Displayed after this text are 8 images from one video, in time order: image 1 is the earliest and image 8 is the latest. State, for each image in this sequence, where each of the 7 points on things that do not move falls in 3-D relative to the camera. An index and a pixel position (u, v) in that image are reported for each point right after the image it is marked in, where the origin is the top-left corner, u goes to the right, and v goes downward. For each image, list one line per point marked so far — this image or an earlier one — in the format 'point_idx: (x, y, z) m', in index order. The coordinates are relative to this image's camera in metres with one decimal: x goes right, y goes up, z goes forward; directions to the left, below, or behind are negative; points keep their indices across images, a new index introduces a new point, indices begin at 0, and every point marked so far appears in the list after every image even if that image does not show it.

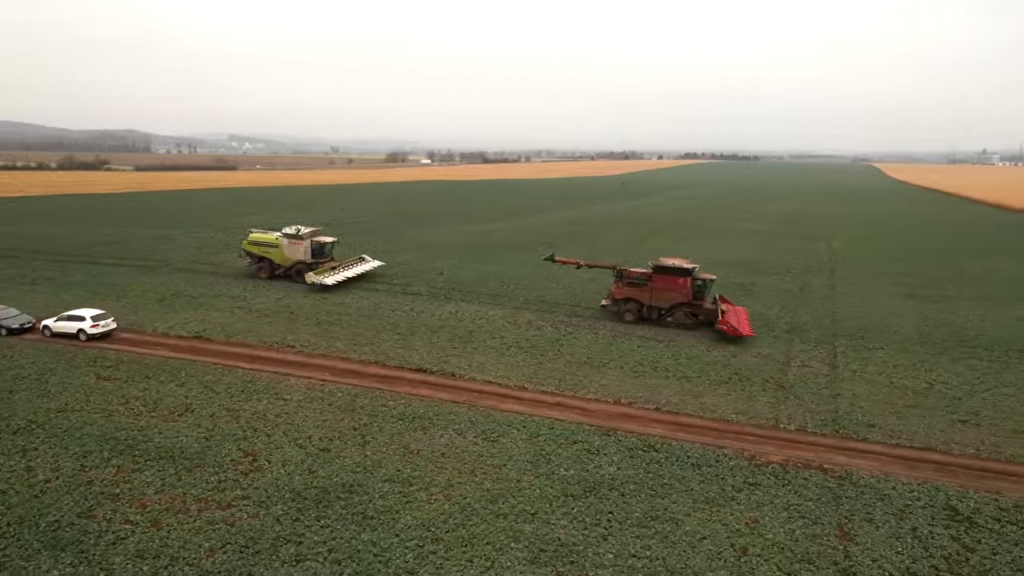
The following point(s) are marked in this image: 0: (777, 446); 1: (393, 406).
0: (+6.1, -3.7, +15.3) m
1: (-3.1, -2.9, +16.0) m
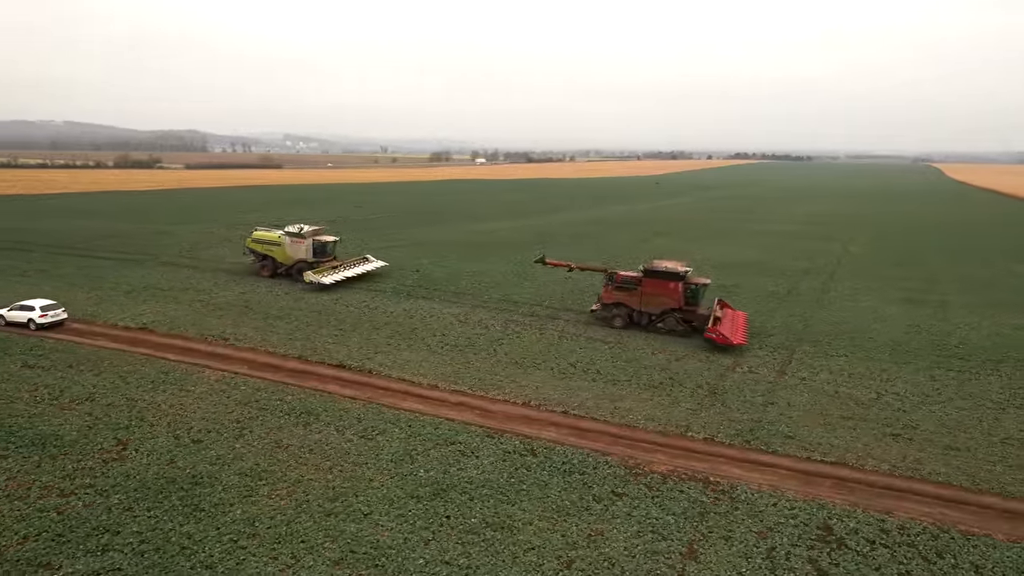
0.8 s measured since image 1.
0: (+3.5, -3.7, +14.6) m
1: (-5.6, -2.8, +16.1) m
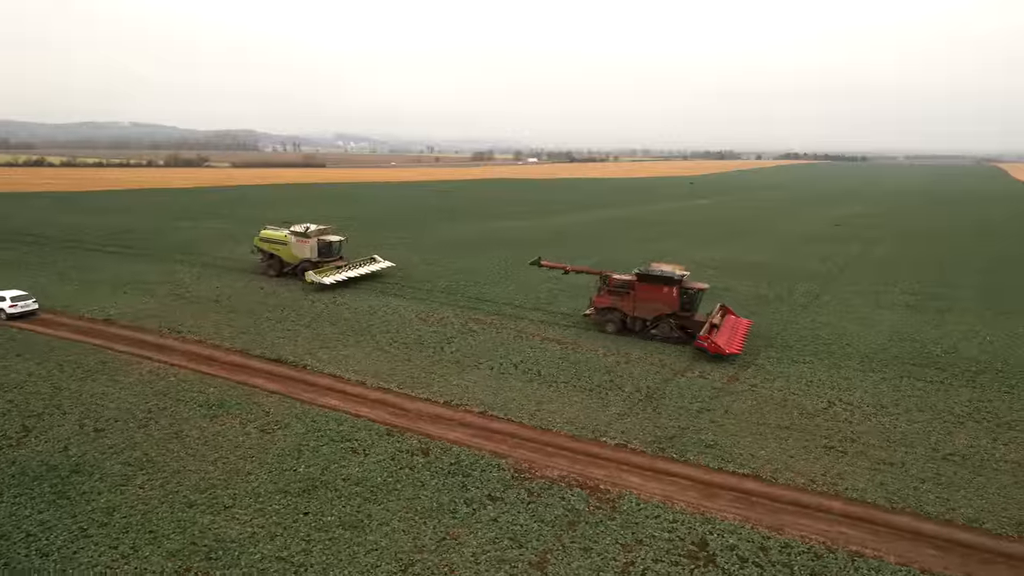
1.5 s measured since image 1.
0: (+1.2, -3.7, +14.2) m
1: (-7.7, -2.6, +16.3) m
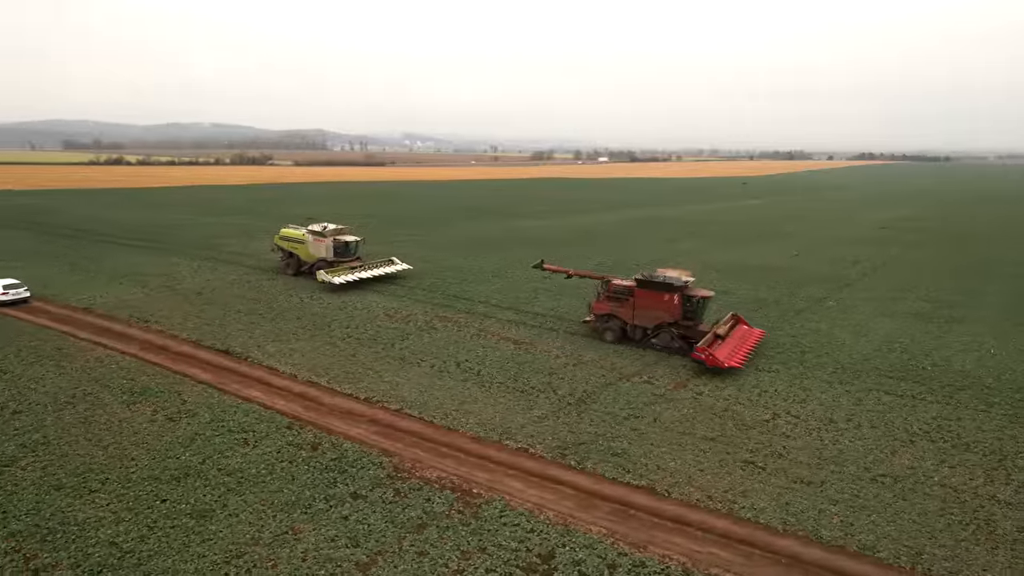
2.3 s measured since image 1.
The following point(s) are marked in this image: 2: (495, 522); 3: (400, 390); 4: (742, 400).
0: (-1.1, -3.7, +13.9) m
1: (-9.8, -2.4, +16.8) m
2: (-0.3, -4.2, +11.5) m
3: (-3.1, -2.8, +17.7) m
4: (+6.4, -3.1, +18.0) m
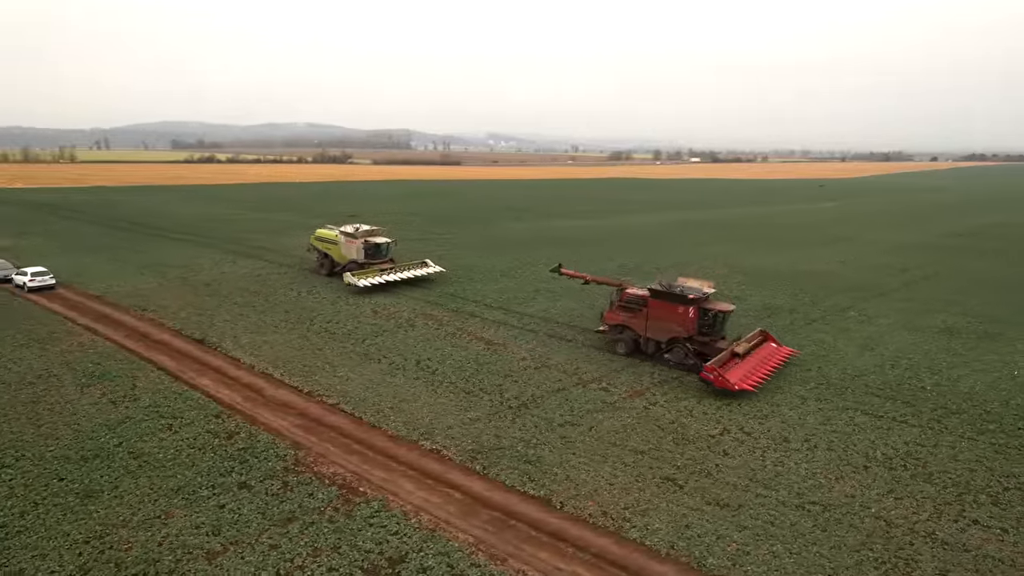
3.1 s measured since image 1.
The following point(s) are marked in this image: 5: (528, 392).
0: (-3.1, -3.6, +13.8) m
1: (-11.3, -2.1, +17.9) m
2: (-2.6, -4.1, +11.4) m
3: (-4.6, -2.6, +17.9) m
4: (+4.8, -3.3, +17.0) m
5: (+0.5, -2.9, +18.0) m
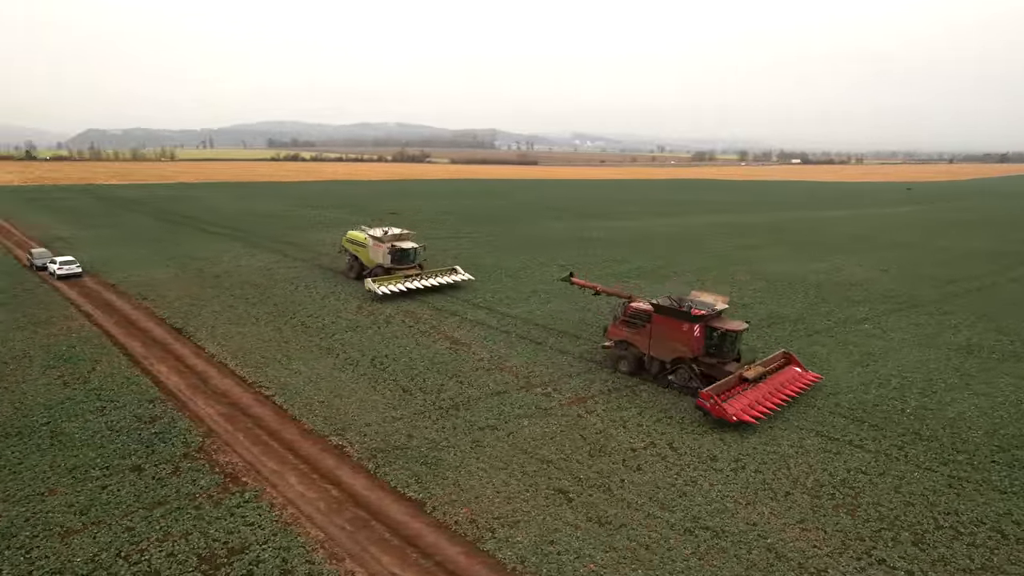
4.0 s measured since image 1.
0: (-5.3, -3.5, +14.1) m
1: (-12.9, -1.8, +19.1) m
2: (-5.1, -4.0, +11.7) m
3: (-6.2, -2.5, +18.3) m
4: (+3.0, -3.4, +16.2) m
5: (-1.2, -2.9, +17.7) m
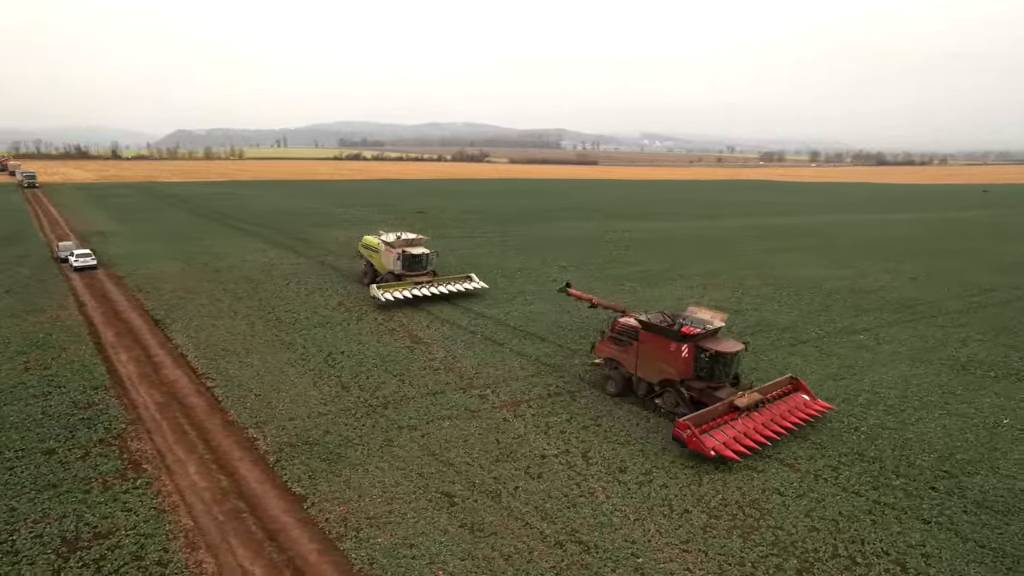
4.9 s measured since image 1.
0: (-7.4, -3.4, +14.6) m
1: (-14.4, -1.5, +20.4) m
2: (-7.5, -3.9, +12.1) m
3: (-7.8, -2.4, +18.8) m
4: (+1.1, -3.5, +15.9) m
5: (-3.0, -2.8, +17.8) m
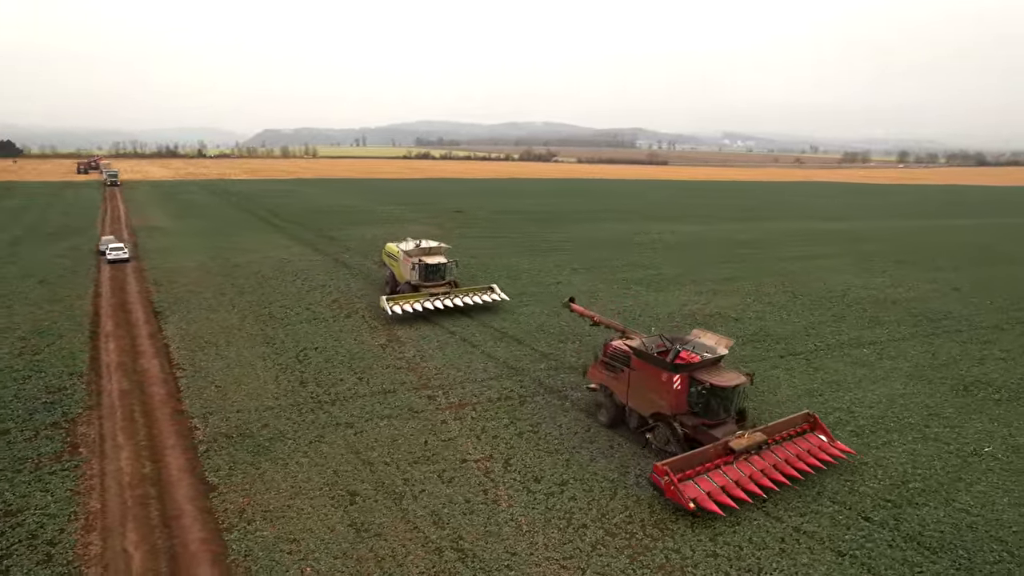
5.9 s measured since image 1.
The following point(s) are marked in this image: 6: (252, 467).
0: (-9.1, -3.3, +15.4) m
1: (-15.3, -1.2, +21.9) m
2: (-9.5, -3.8, +13.0) m
3: (-9.0, -2.2, +19.6) m
4: (-0.5, -3.5, +15.7) m
5: (-4.3, -2.8, +18.0) m
6: (-5.4, -3.8, +13.9) m
